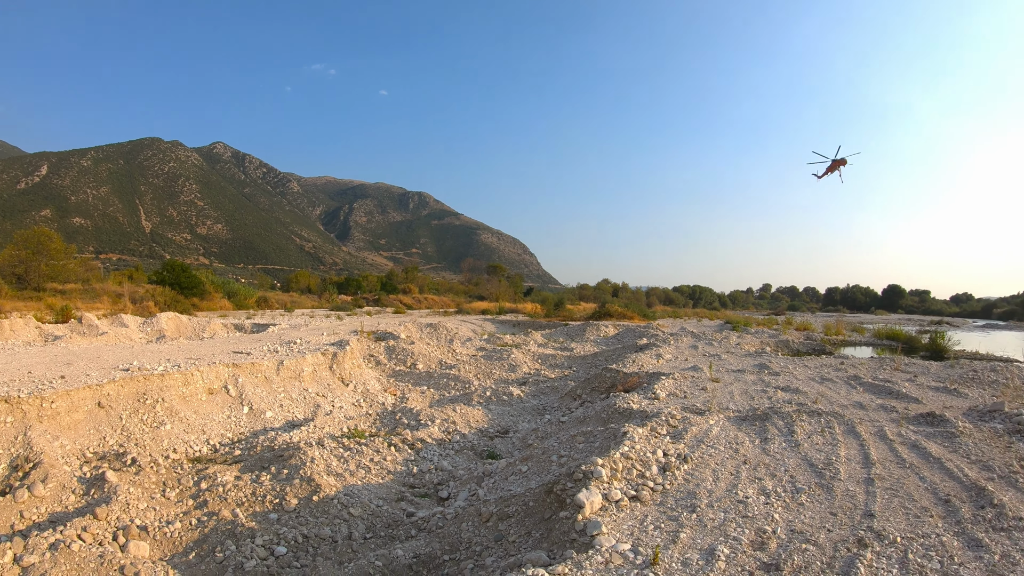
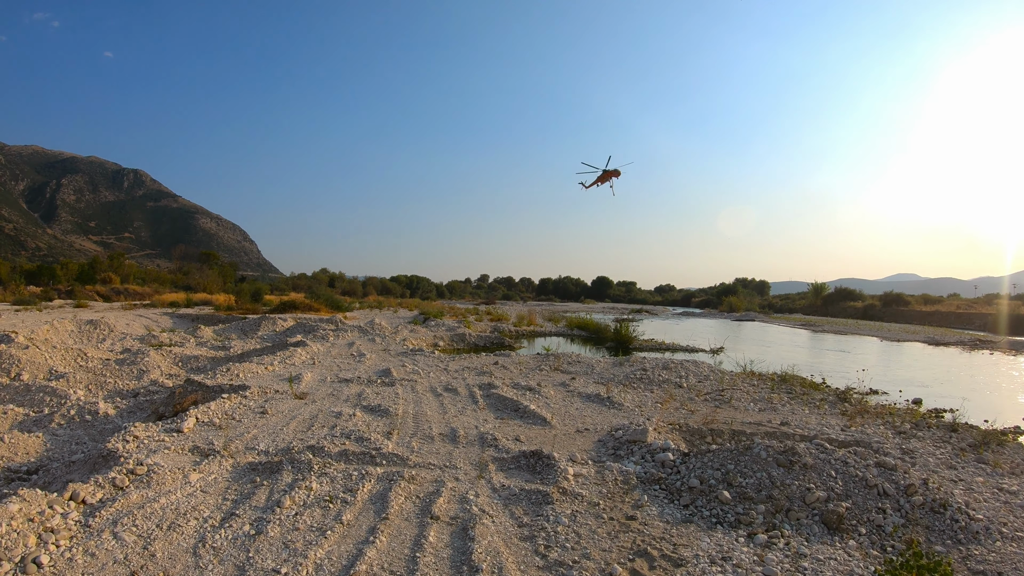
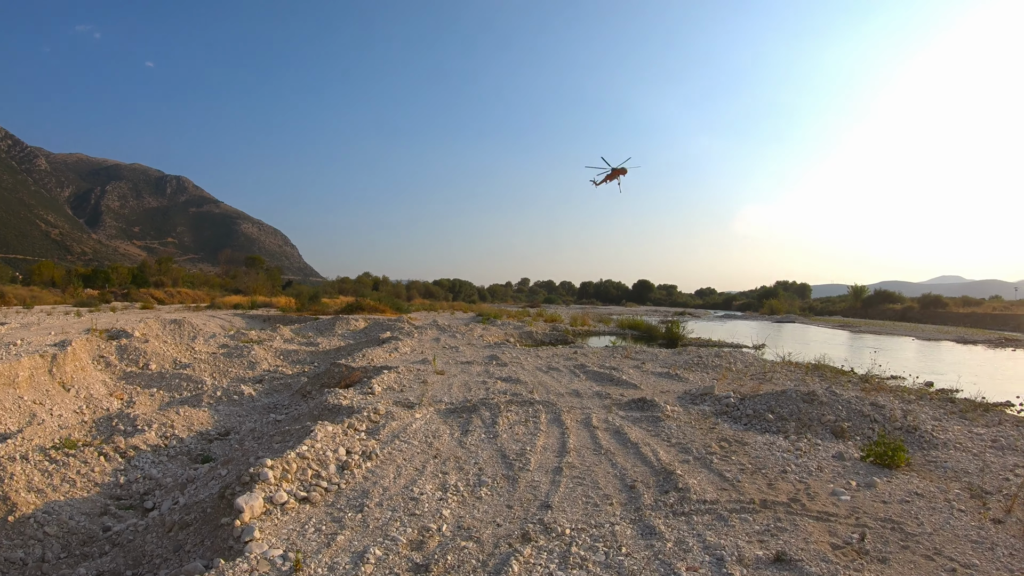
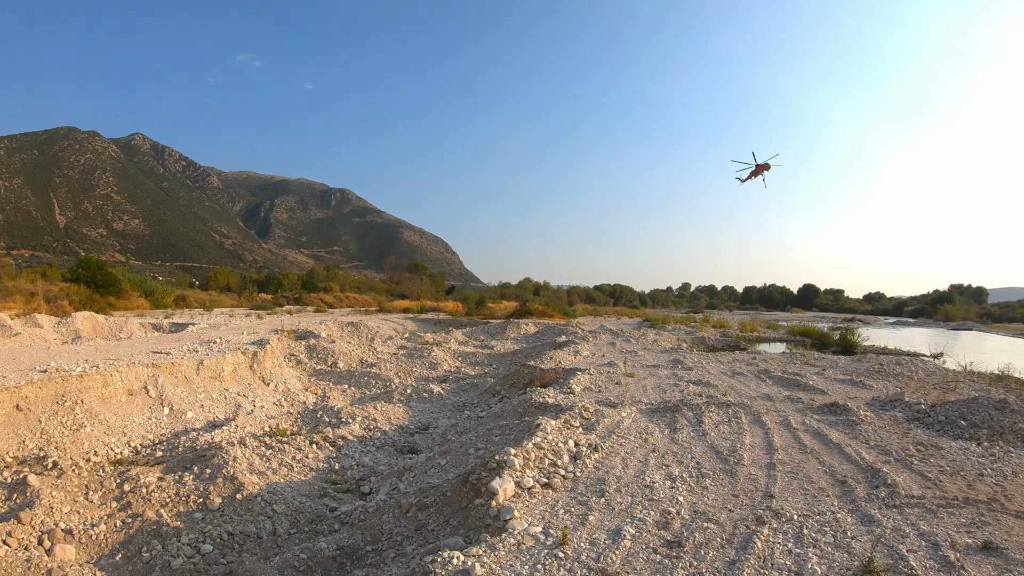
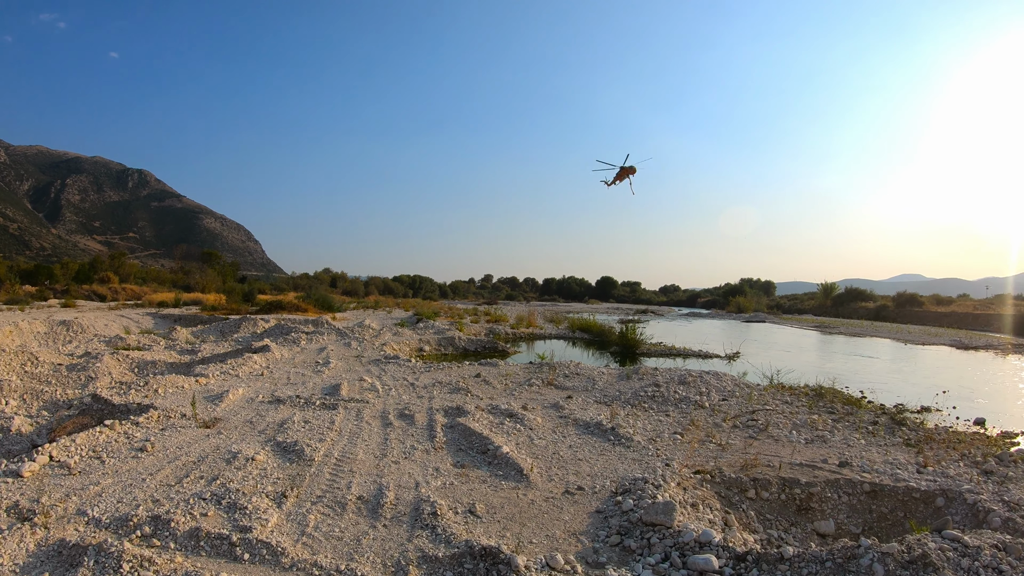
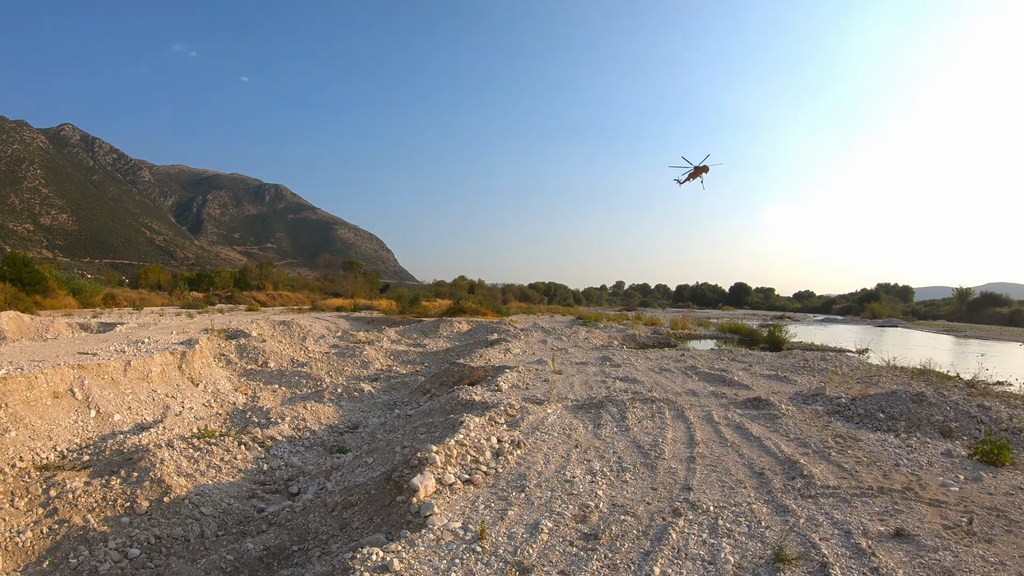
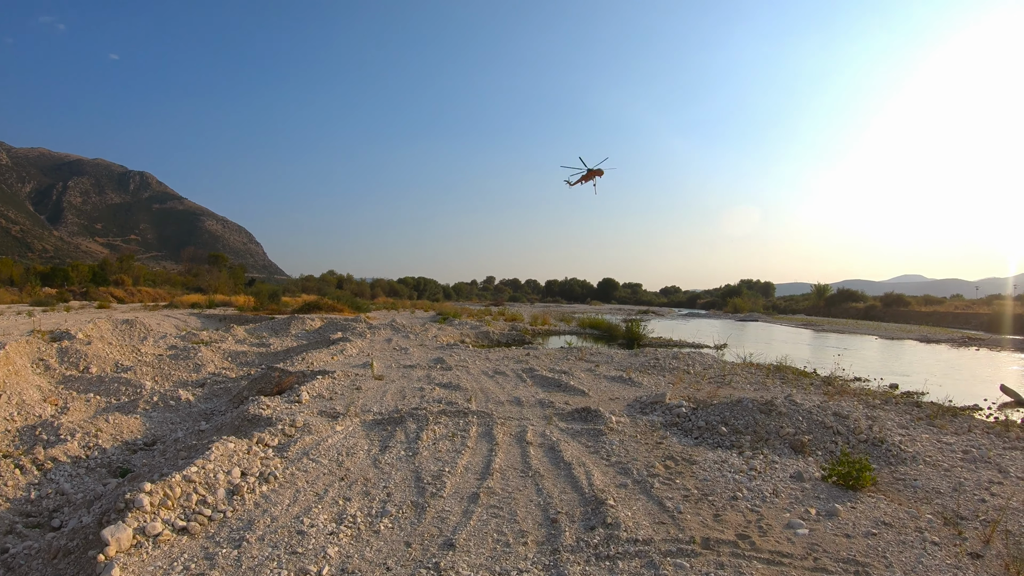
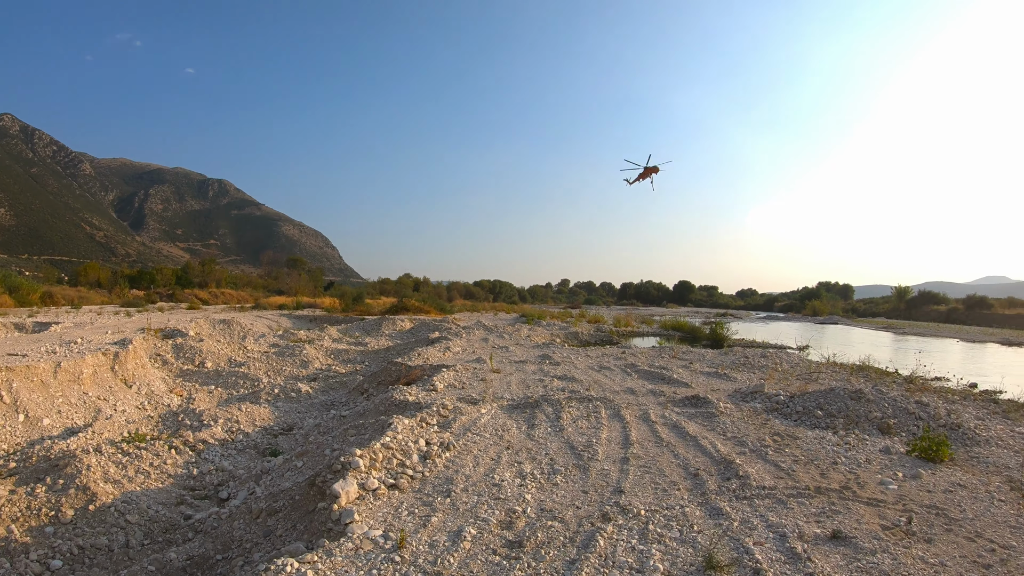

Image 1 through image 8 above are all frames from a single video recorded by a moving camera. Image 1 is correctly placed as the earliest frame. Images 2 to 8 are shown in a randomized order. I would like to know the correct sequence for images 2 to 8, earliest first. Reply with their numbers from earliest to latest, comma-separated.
4, 6, 8, 3, 7, 2, 5
